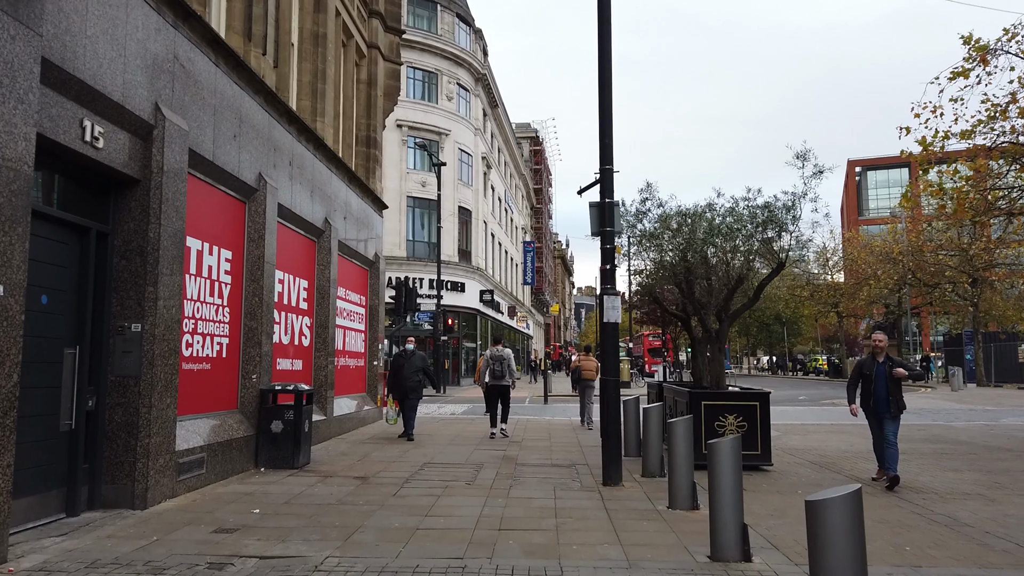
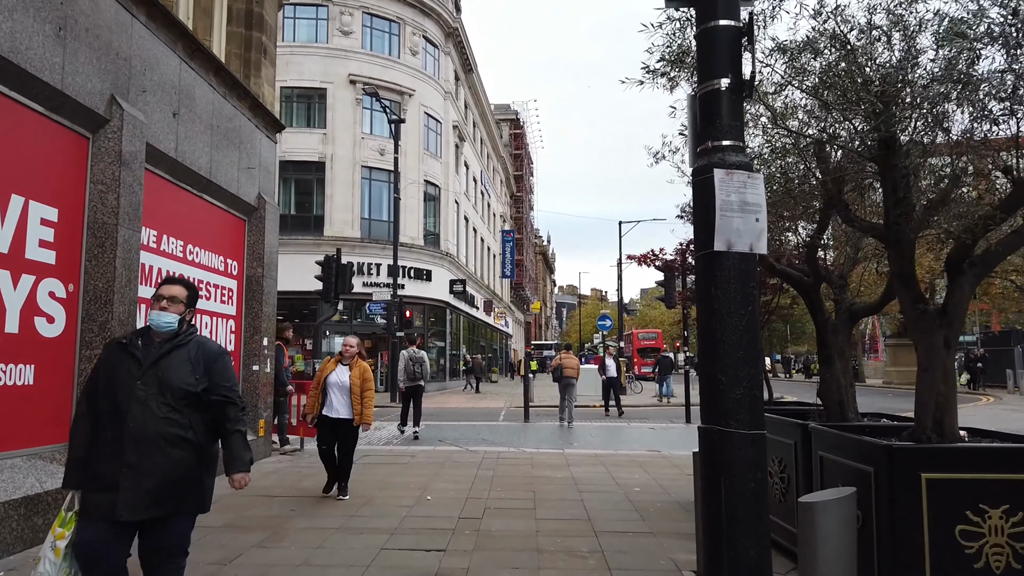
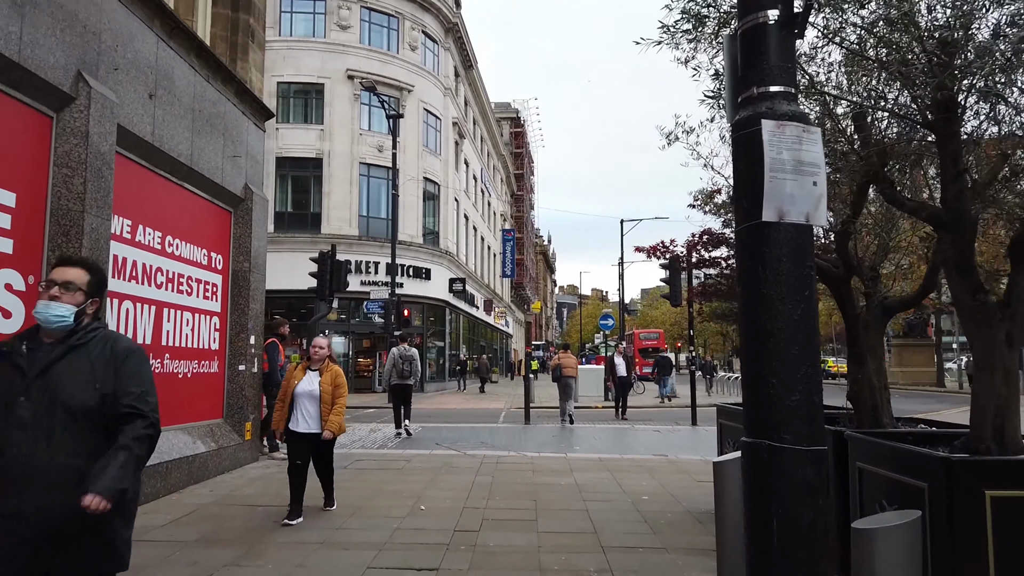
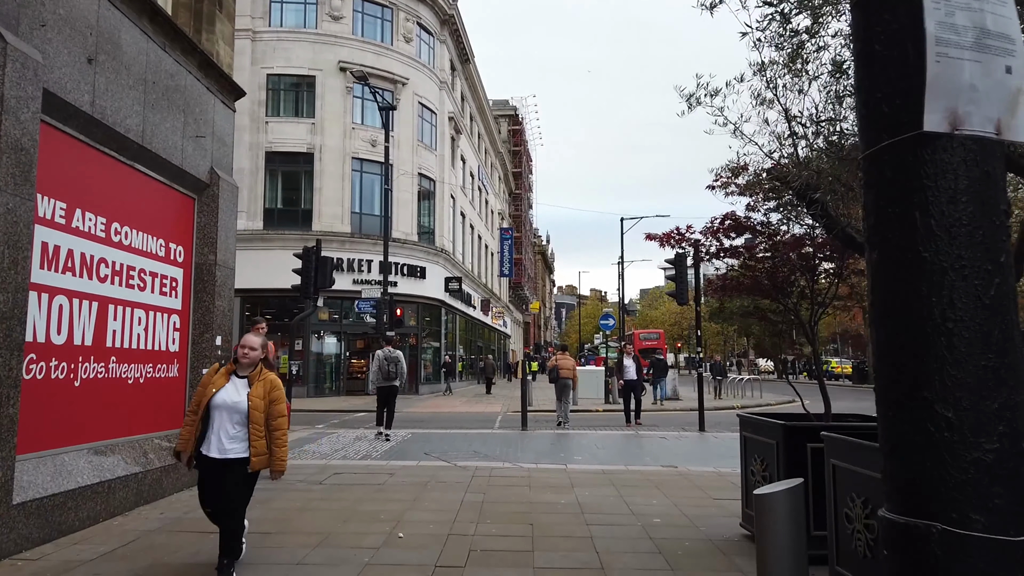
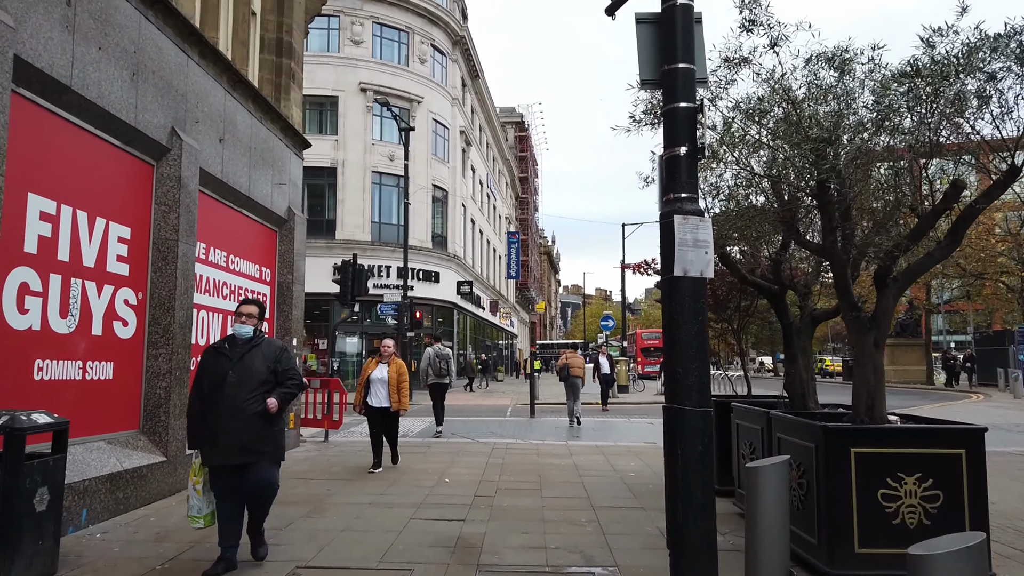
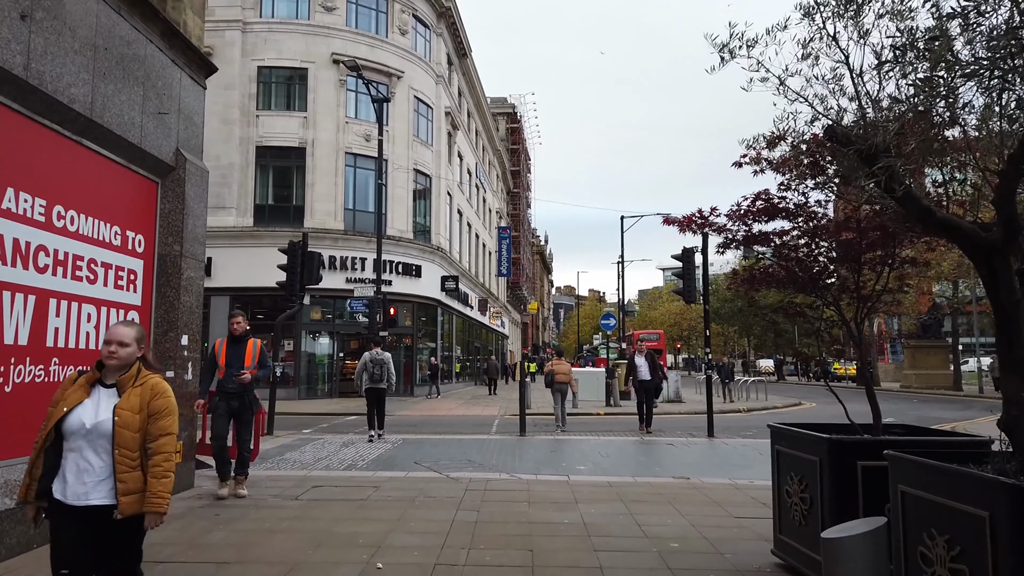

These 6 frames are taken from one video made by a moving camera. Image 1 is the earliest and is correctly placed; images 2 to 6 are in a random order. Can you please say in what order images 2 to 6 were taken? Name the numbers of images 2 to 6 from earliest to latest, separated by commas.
5, 2, 3, 4, 6
